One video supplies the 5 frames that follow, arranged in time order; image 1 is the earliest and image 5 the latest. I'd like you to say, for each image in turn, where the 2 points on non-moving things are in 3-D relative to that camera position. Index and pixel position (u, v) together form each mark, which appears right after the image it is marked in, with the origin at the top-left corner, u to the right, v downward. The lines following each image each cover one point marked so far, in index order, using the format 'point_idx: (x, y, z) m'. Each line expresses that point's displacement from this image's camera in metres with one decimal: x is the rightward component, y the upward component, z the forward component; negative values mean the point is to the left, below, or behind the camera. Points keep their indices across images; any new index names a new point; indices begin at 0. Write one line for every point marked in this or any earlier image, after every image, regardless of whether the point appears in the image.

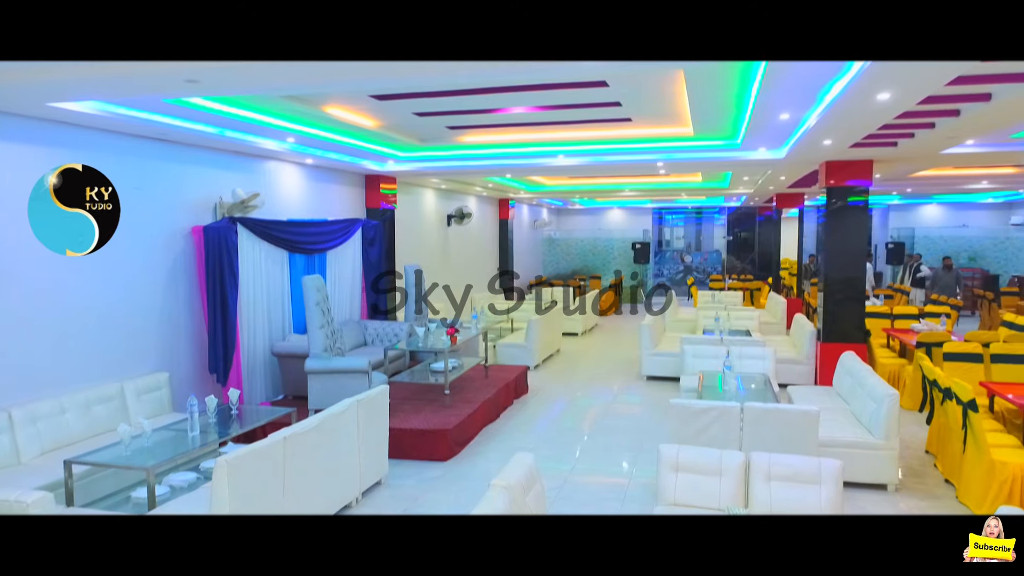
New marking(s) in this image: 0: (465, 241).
0: (-1.0, +1.0, +13.6) m
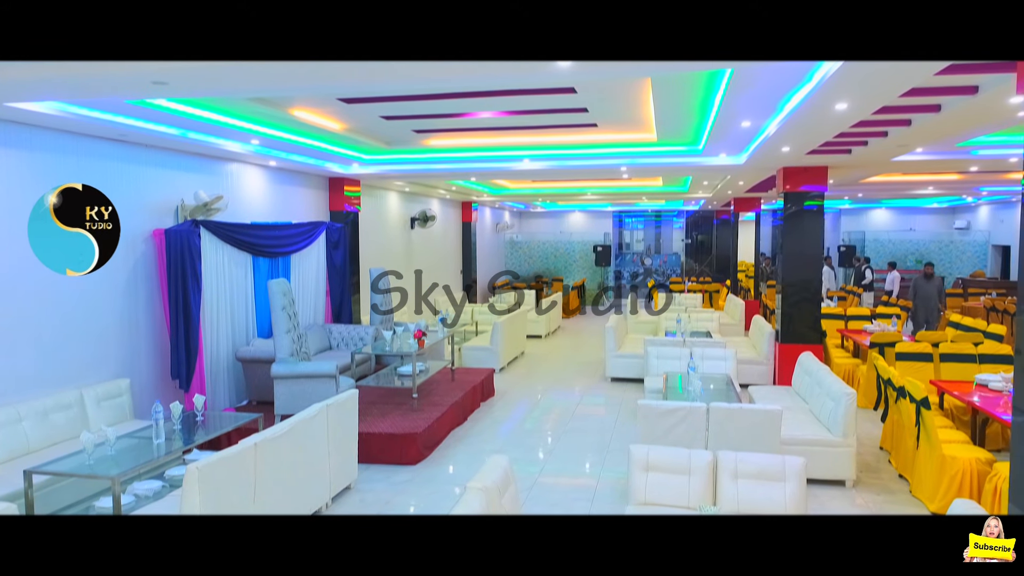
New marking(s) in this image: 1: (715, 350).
0: (-1.8, +1.0, +13.6) m
1: (+2.3, -0.7, +7.2) m
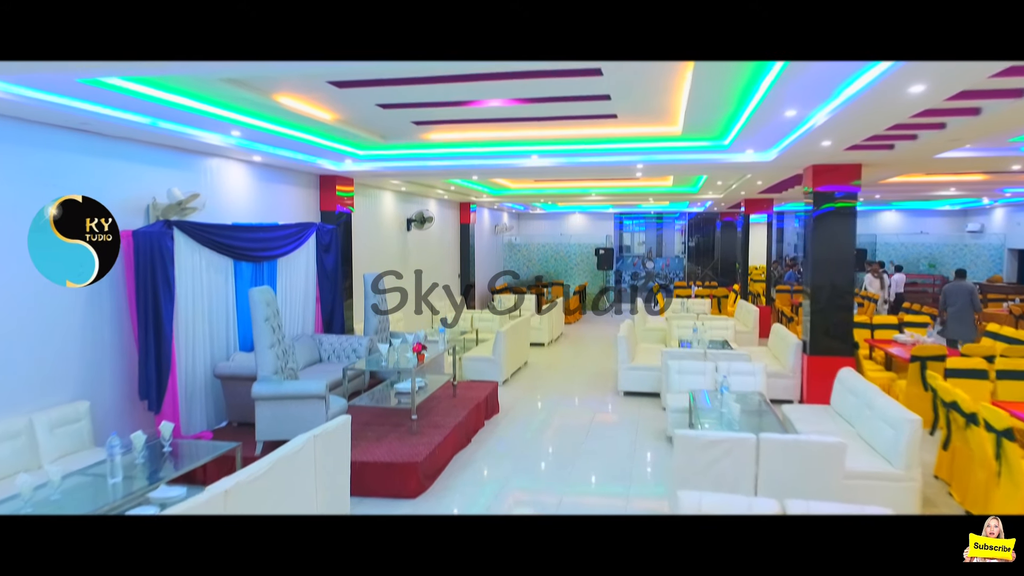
0: (-1.8, +0.9, +12.9) m
1: (+2.4, -0.8, +6.6) m
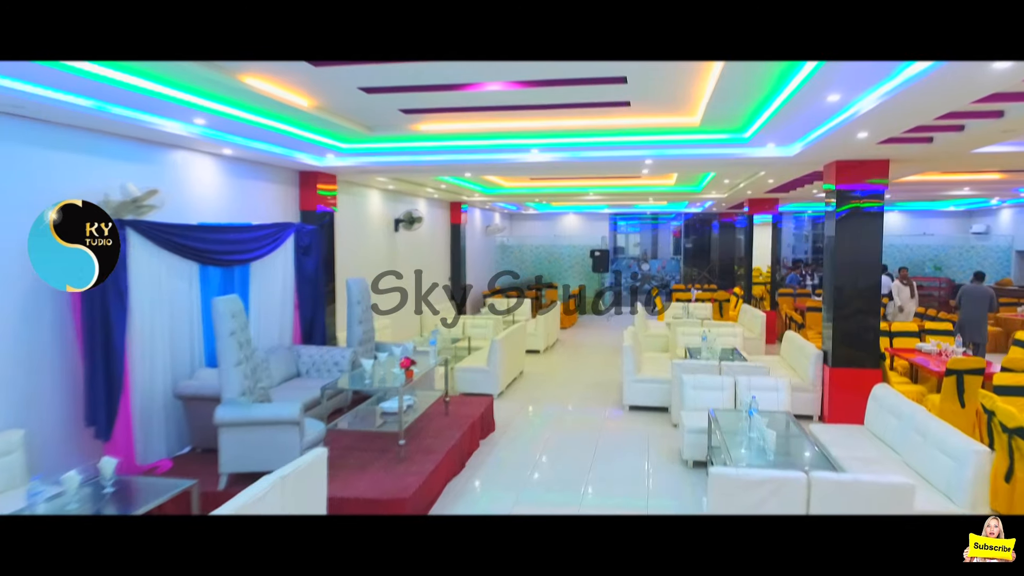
0: (-1.9, +0.8, +12.2) m
1: (+2.4, -0.9, +6.0) m
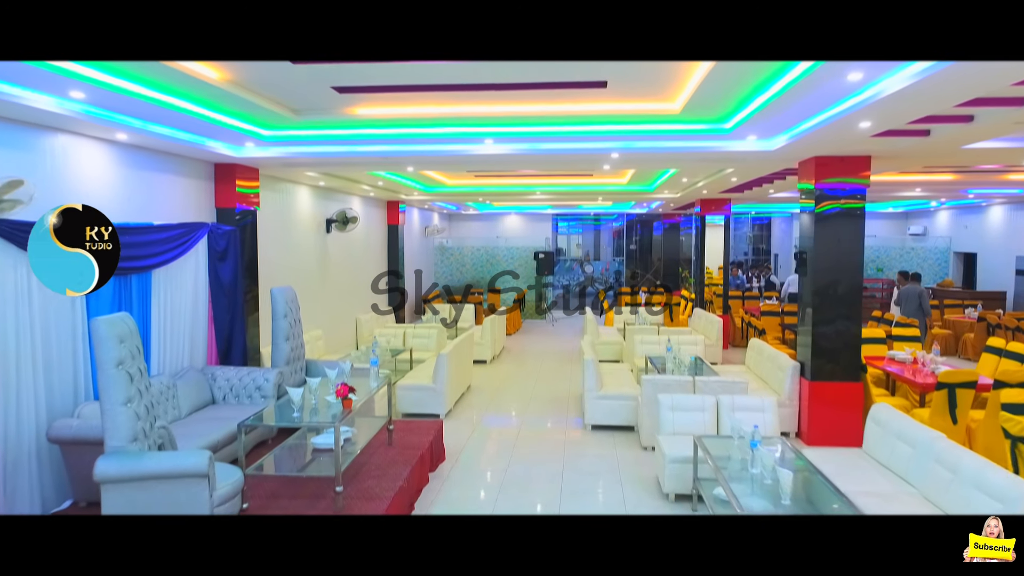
0: (-2.9, +0.7, +11.1) m
1: (+2.1, -1.0, +5.4) m
